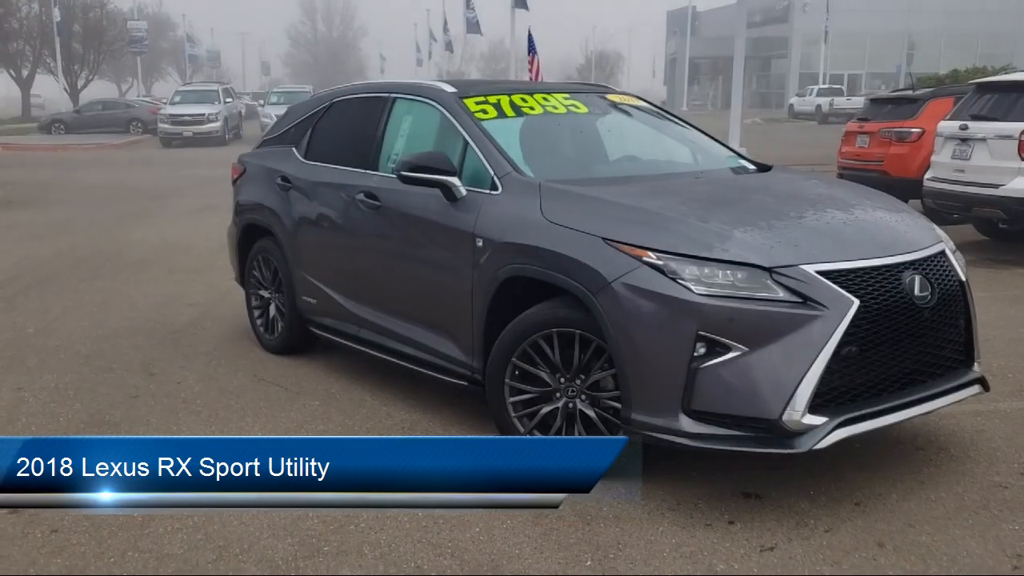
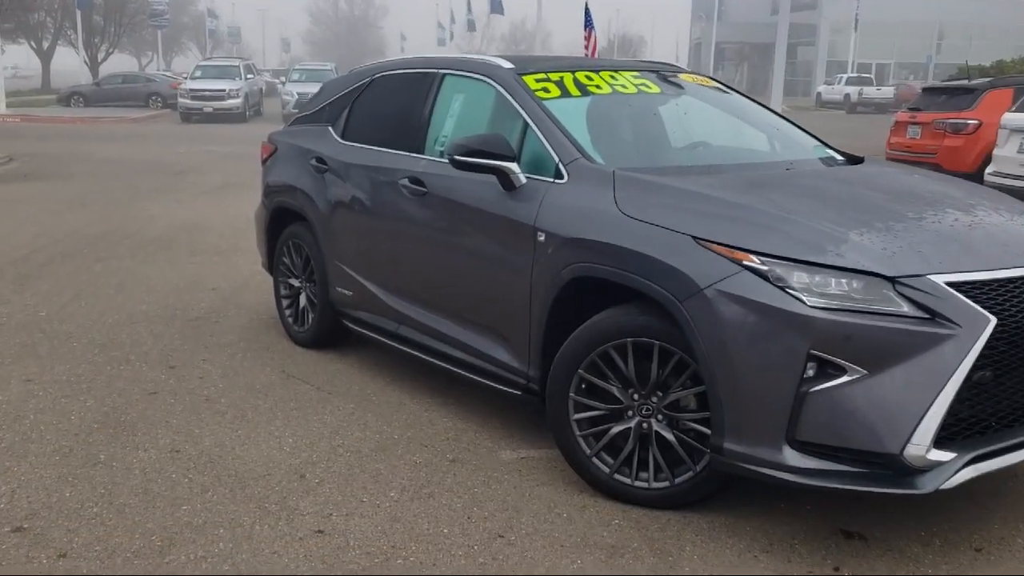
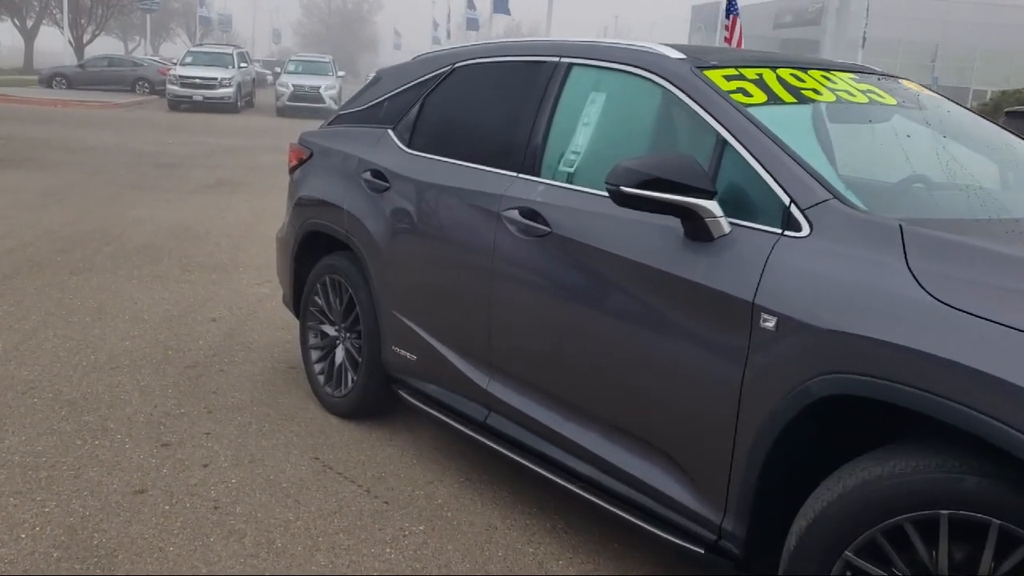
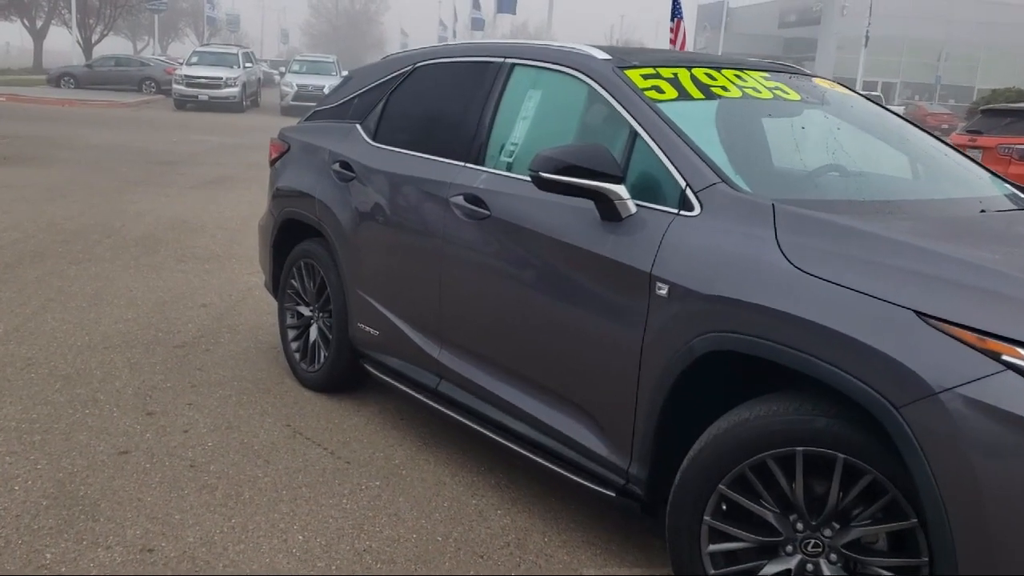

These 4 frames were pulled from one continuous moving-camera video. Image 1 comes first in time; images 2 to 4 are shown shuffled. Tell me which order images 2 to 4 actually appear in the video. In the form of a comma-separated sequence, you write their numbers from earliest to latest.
2, 4, 3
